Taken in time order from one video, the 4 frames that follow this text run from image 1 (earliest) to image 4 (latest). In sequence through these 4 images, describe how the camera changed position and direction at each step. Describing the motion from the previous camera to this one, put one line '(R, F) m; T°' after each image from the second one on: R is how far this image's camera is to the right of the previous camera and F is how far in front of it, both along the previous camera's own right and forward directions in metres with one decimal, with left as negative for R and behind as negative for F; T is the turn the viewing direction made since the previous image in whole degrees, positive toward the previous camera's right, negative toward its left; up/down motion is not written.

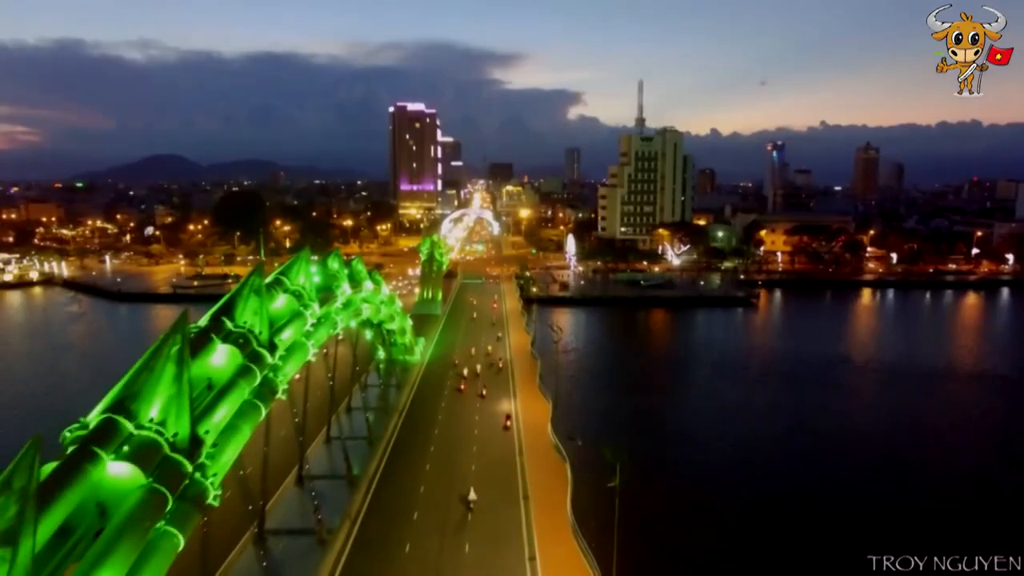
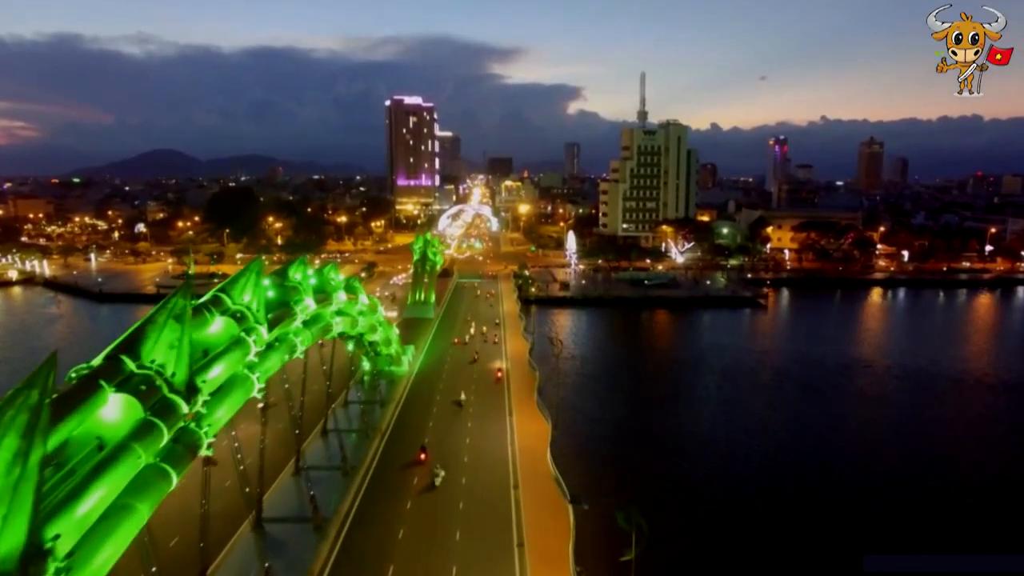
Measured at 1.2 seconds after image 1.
(+0.1, +1.1) m; 0°
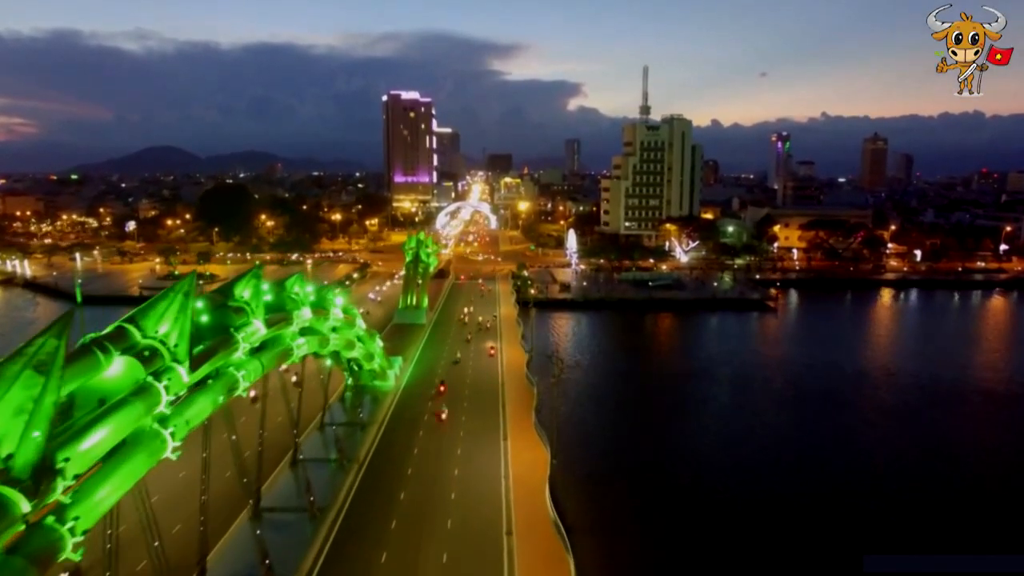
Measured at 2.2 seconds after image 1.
(+0.1, +1.1) m; 0°
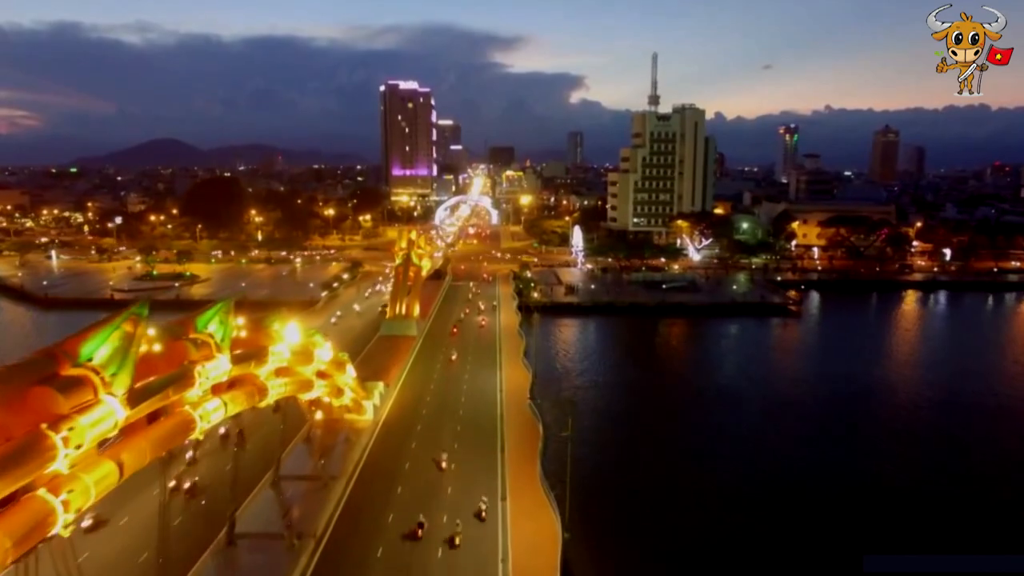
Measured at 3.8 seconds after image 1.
(0.0, +1.9) m; 0°
